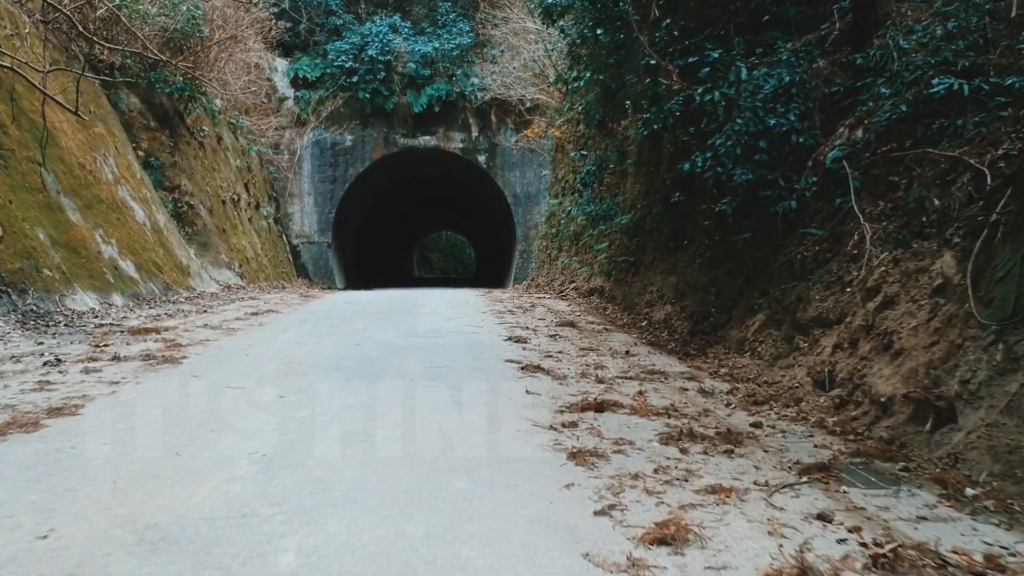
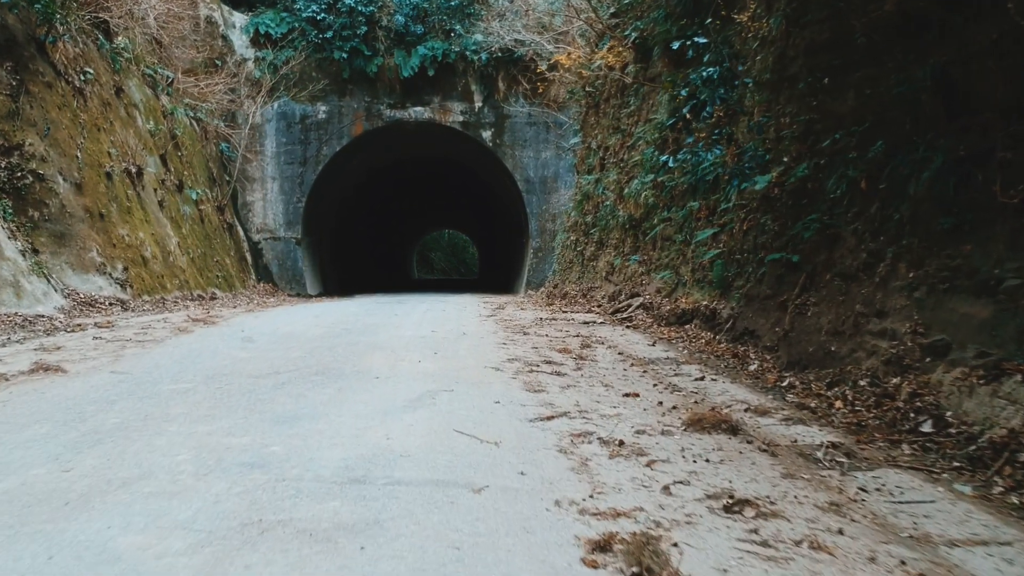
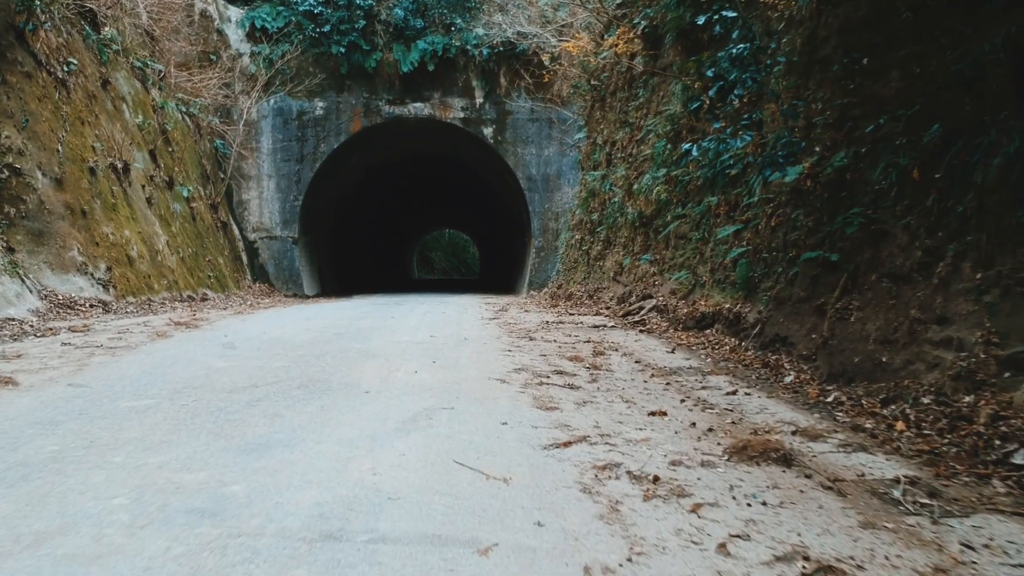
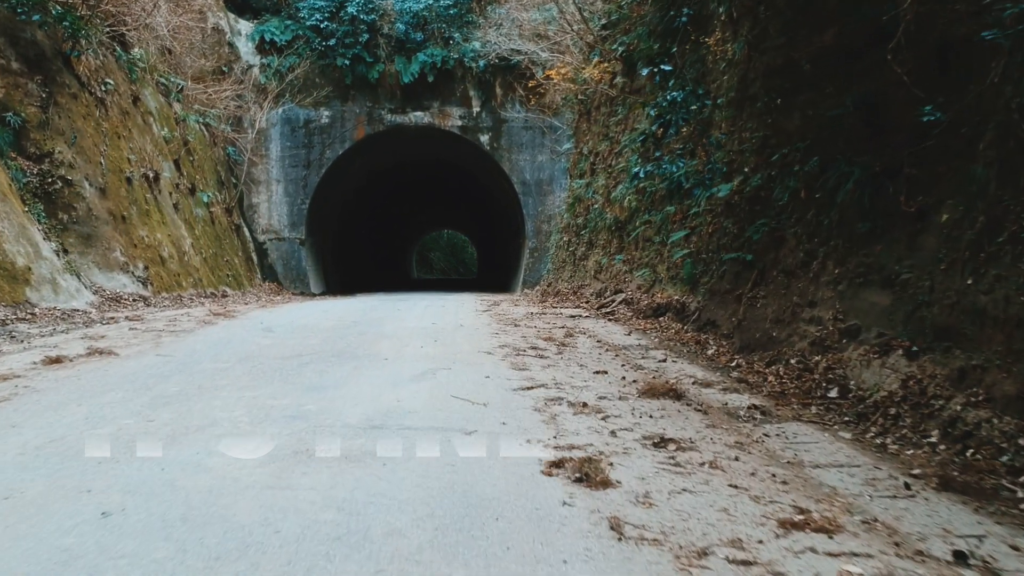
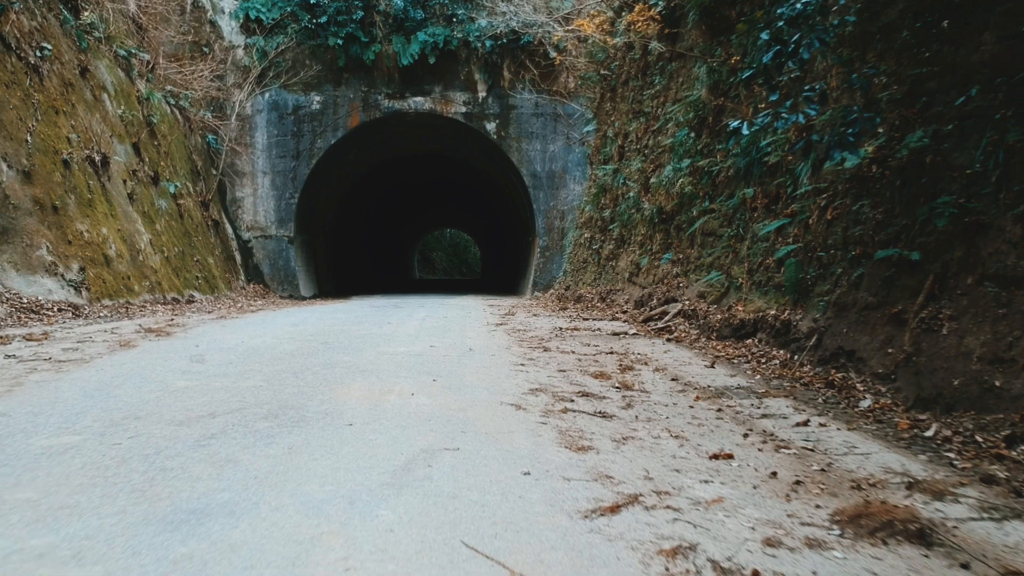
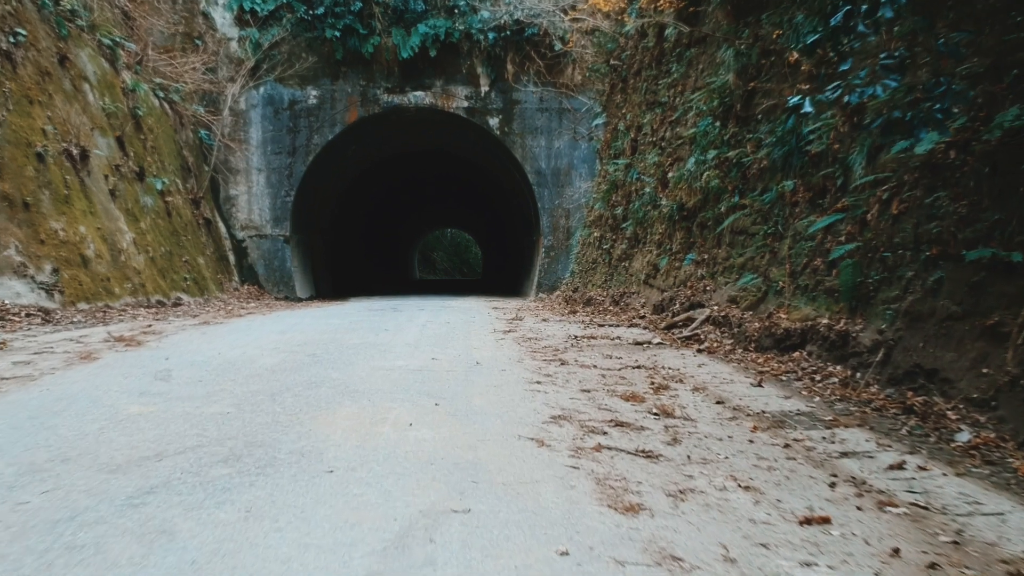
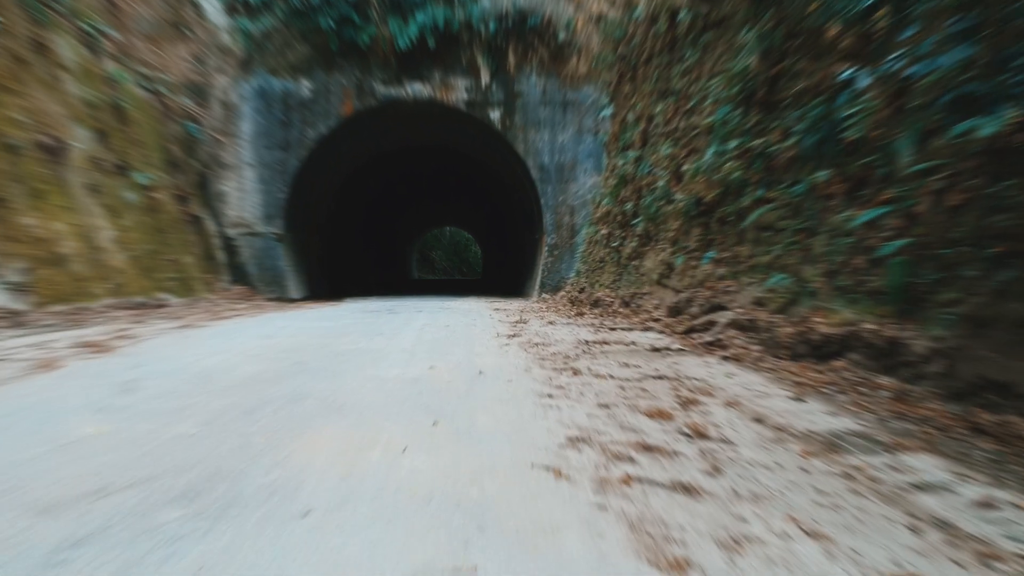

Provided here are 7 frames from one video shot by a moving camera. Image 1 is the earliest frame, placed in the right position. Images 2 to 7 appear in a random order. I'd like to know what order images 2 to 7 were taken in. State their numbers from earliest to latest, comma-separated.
4, 2, 3, 5, 6, 7
